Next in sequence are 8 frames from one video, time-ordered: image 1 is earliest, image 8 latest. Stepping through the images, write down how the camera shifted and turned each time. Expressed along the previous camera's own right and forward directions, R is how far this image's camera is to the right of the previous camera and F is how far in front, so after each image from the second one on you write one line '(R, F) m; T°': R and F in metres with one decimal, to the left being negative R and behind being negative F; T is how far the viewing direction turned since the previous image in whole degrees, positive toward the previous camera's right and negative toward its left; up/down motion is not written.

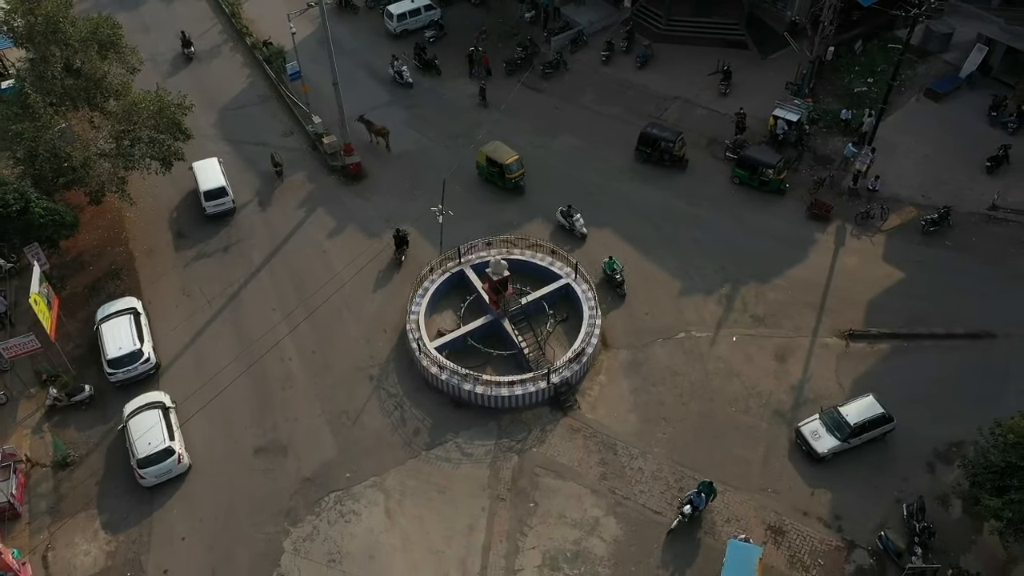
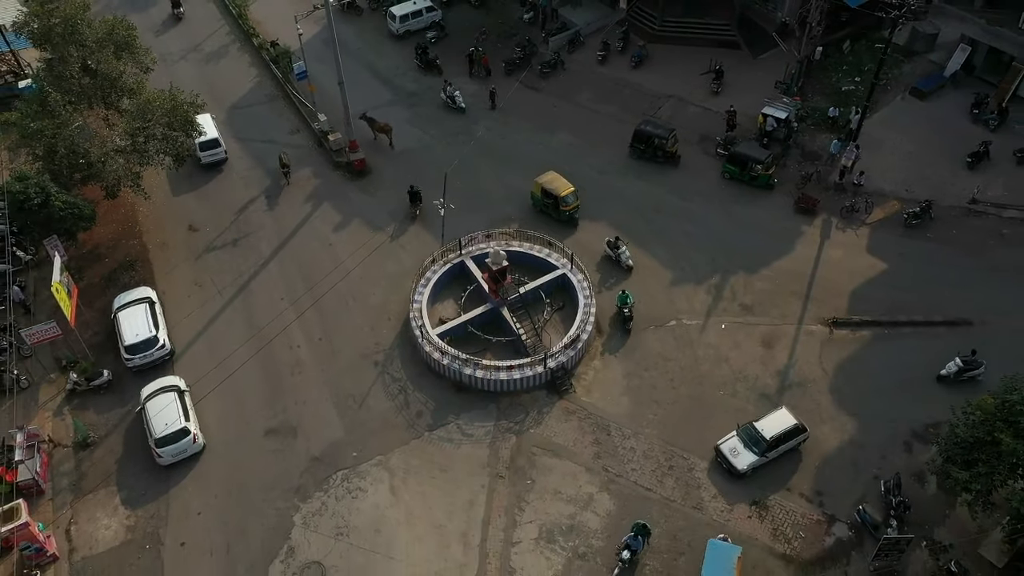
(+0.1, -1.3) m; 0°
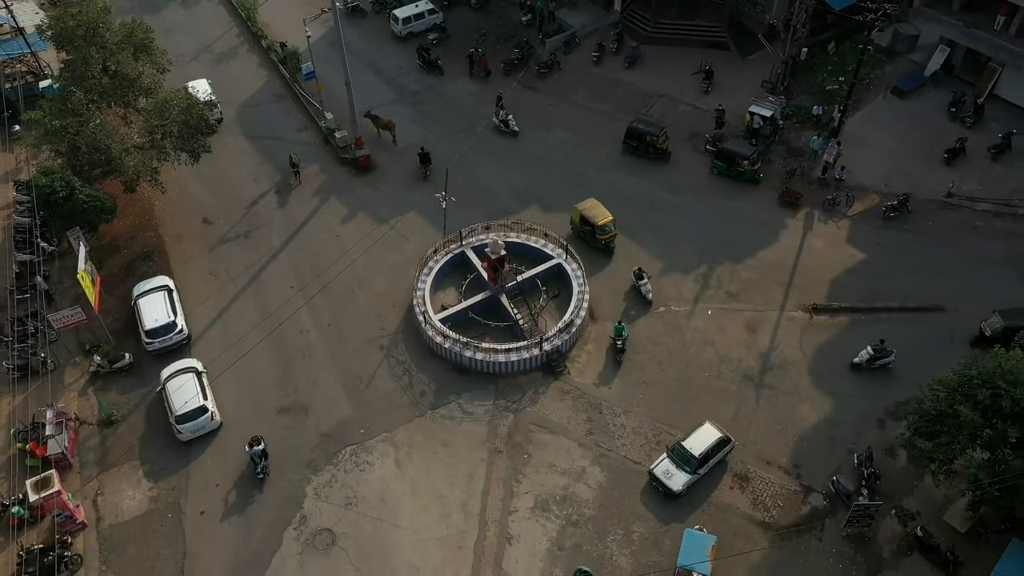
(+0.1, -1.8) m; 0°
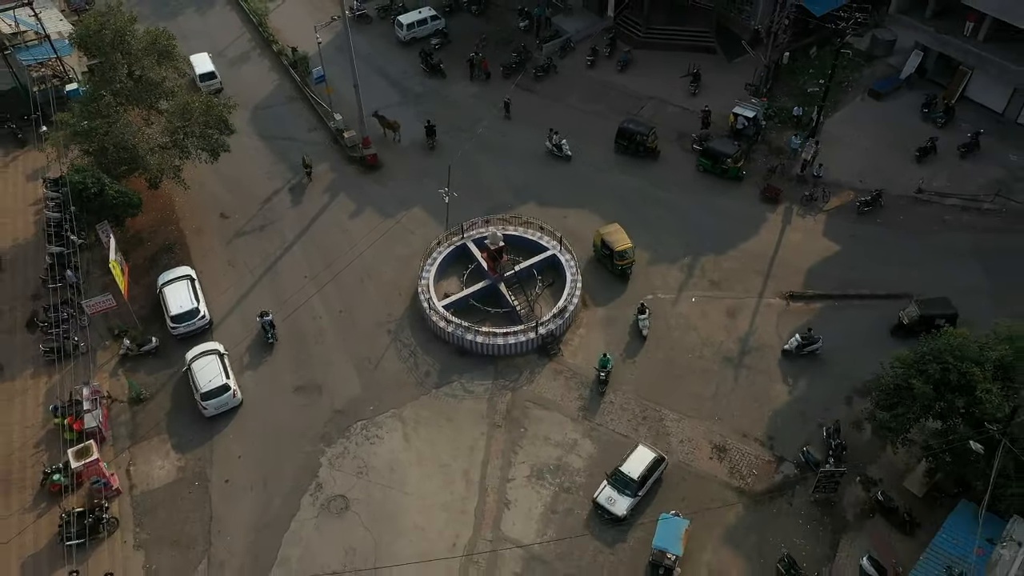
(+0.1, -2.5) m; 0°
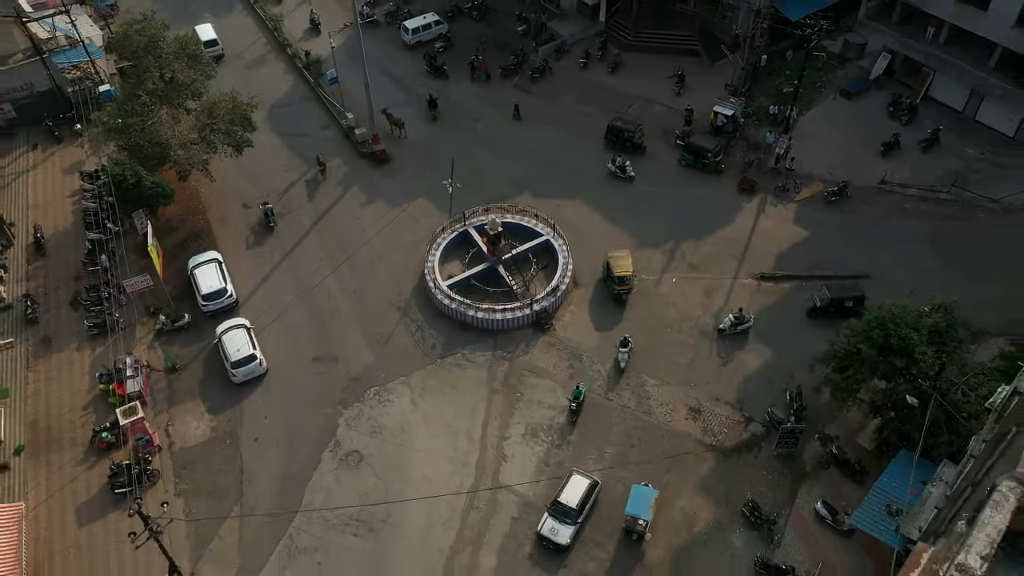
(+0.1, -3.6) m; 0°
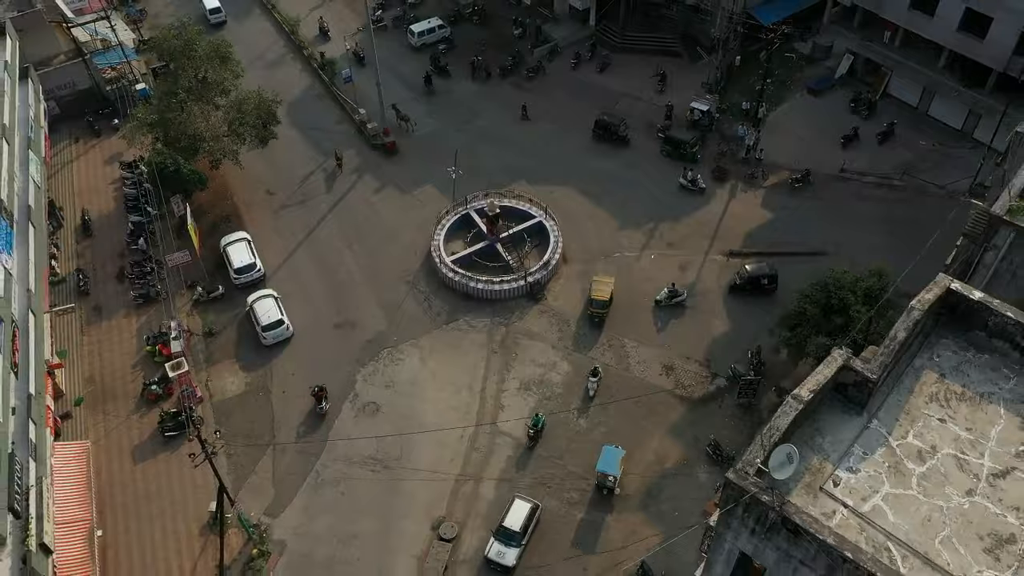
(+0.2, -4.8) m; 0°
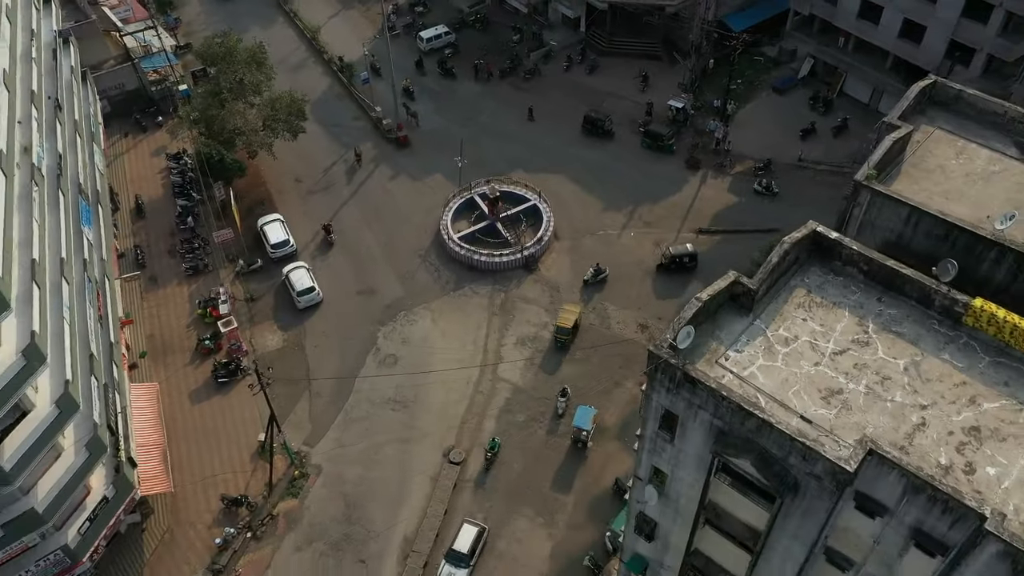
(+0.2, -6.6) m; 0°
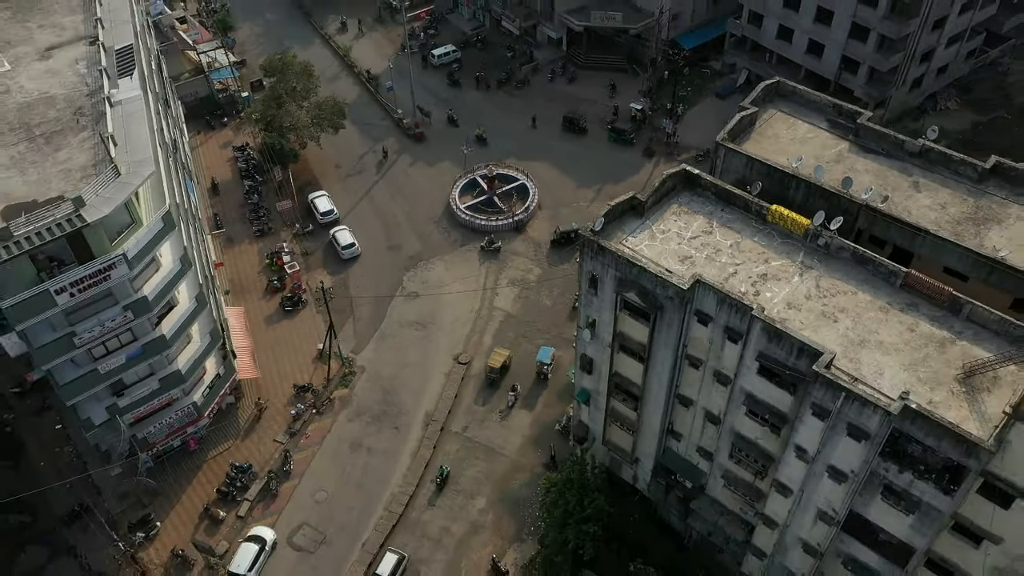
(+0.6, -14.2) m; 0°
